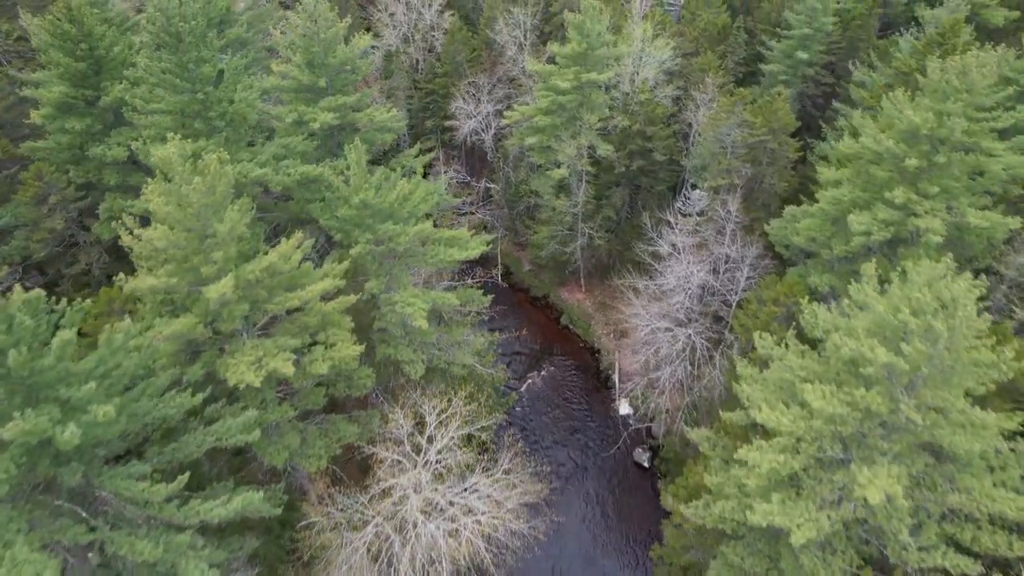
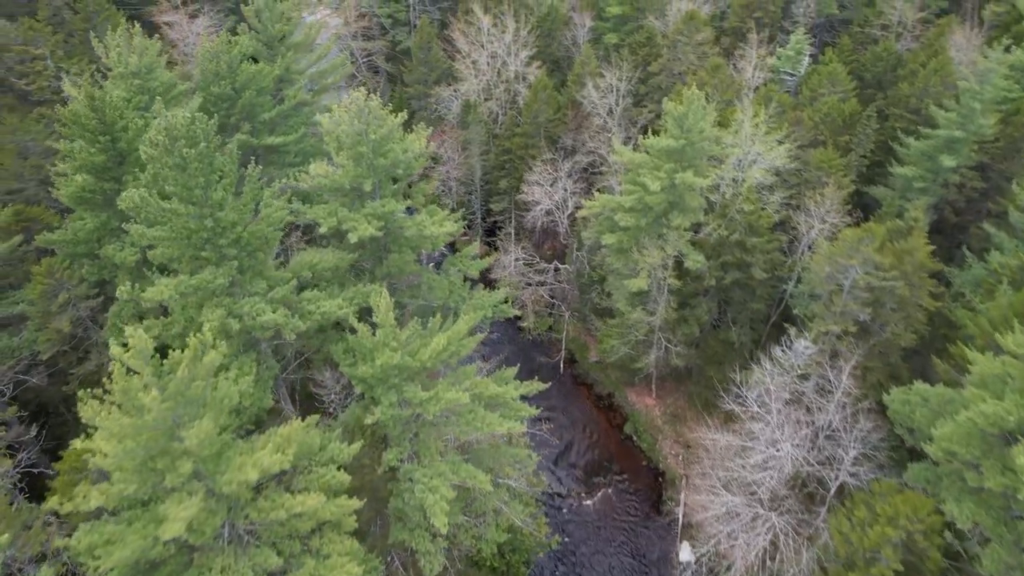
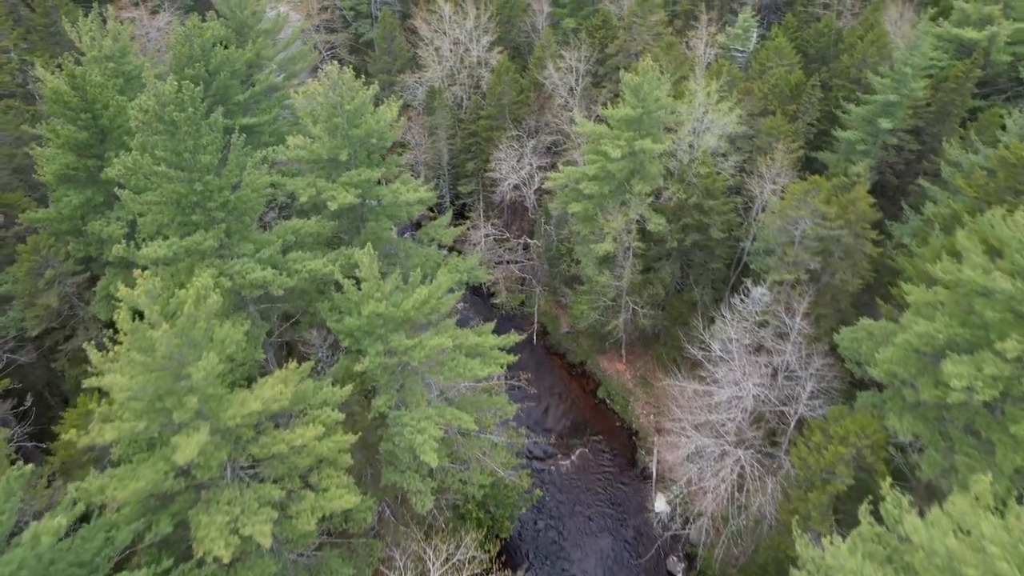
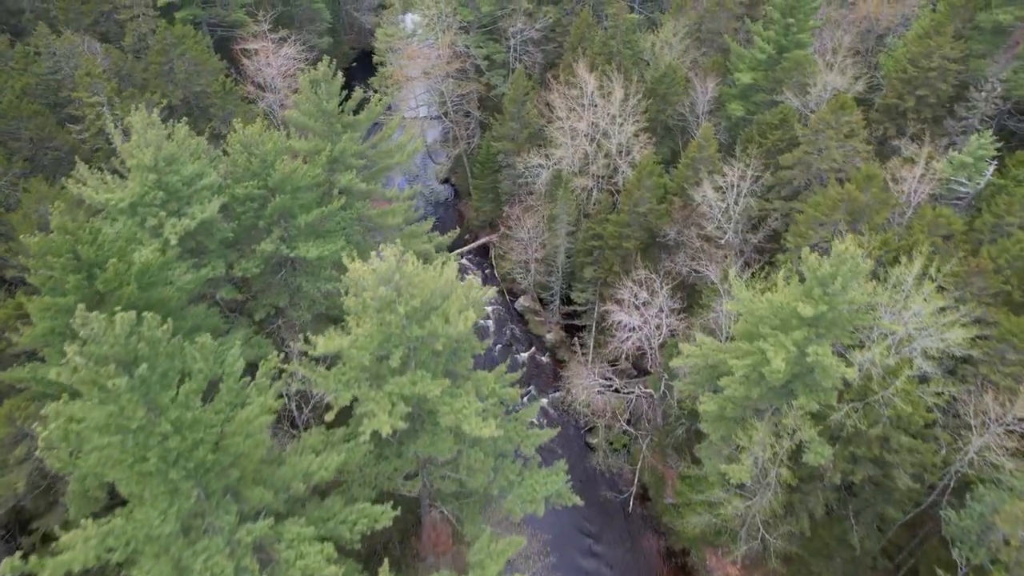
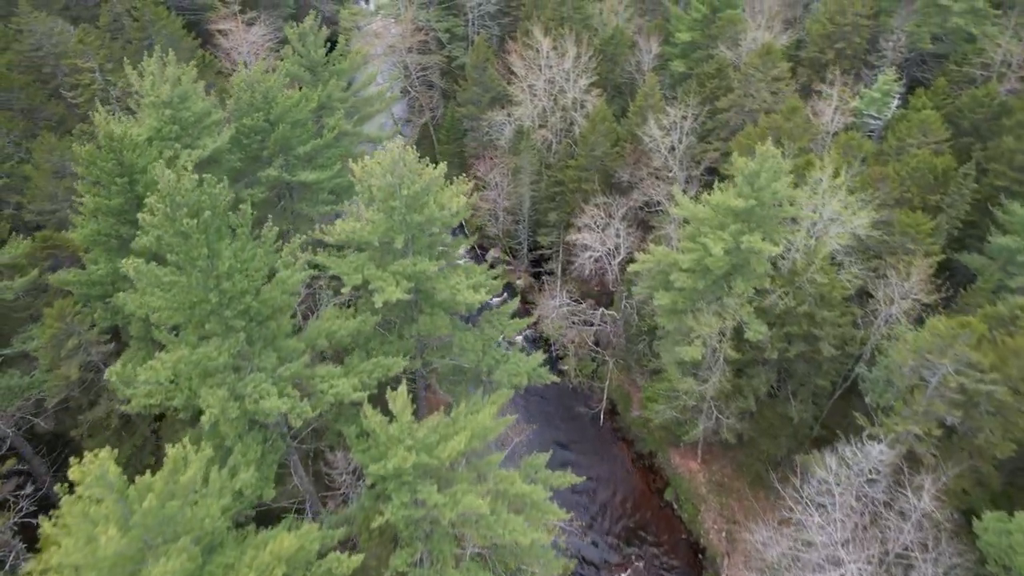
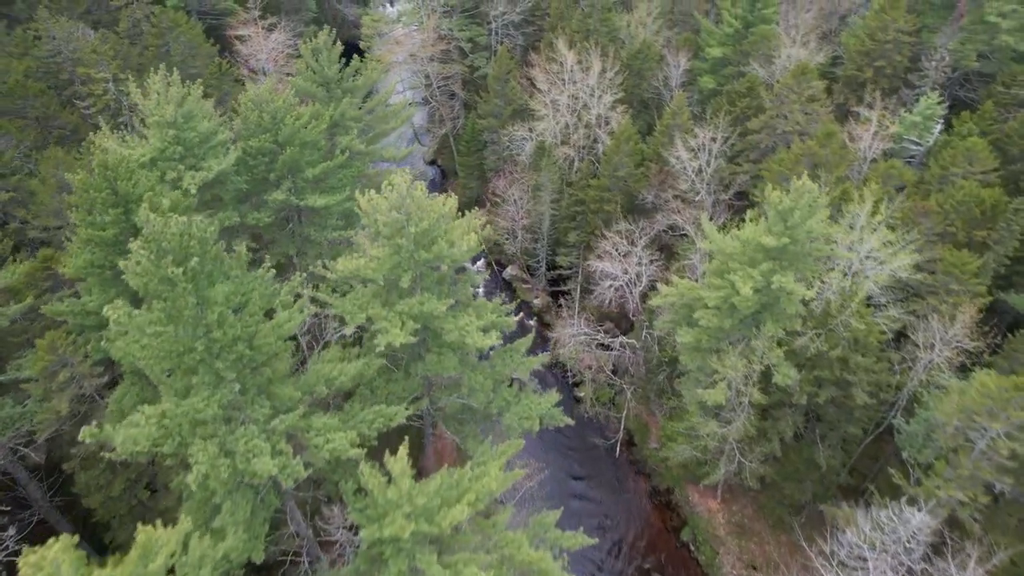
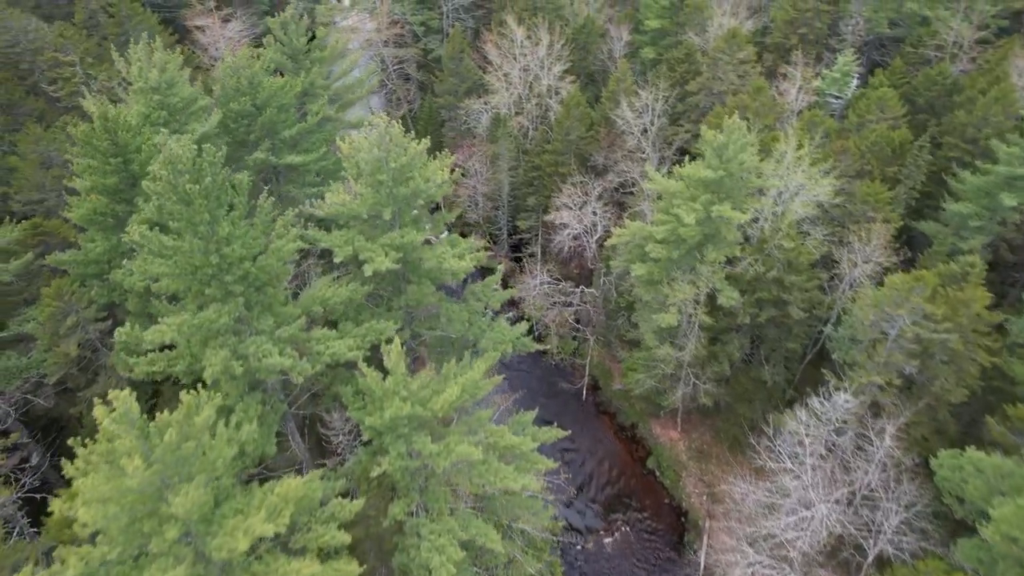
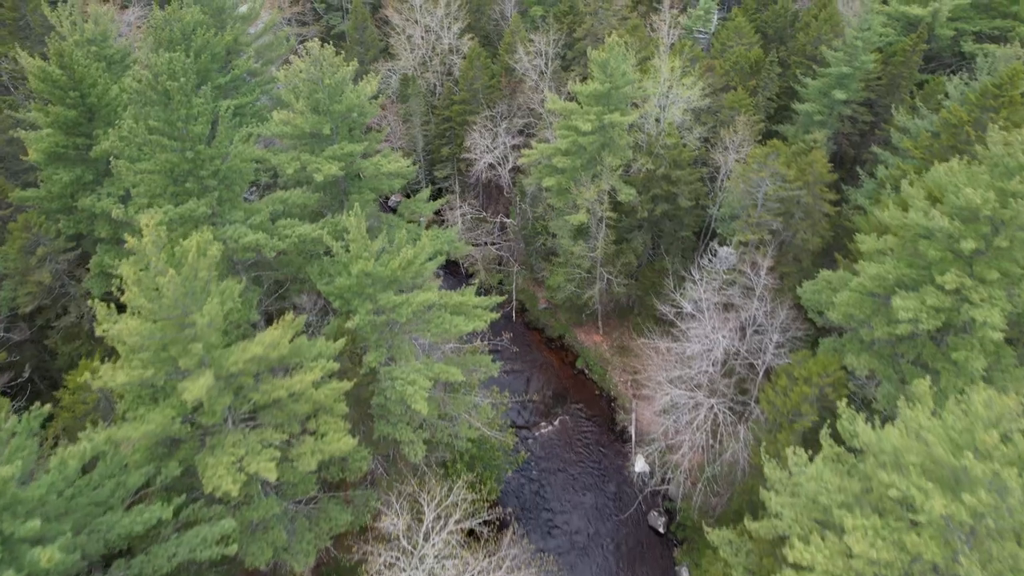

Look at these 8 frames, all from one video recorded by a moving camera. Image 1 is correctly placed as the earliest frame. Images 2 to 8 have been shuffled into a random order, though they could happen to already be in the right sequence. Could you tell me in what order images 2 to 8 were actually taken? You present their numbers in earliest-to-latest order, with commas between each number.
8, 3, 2, 7, 5, 6, 4
